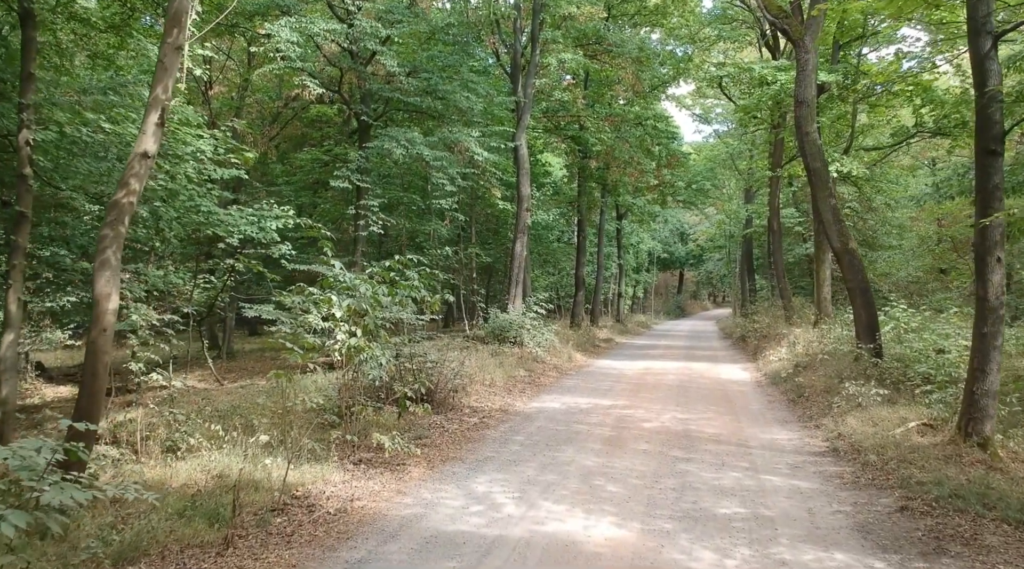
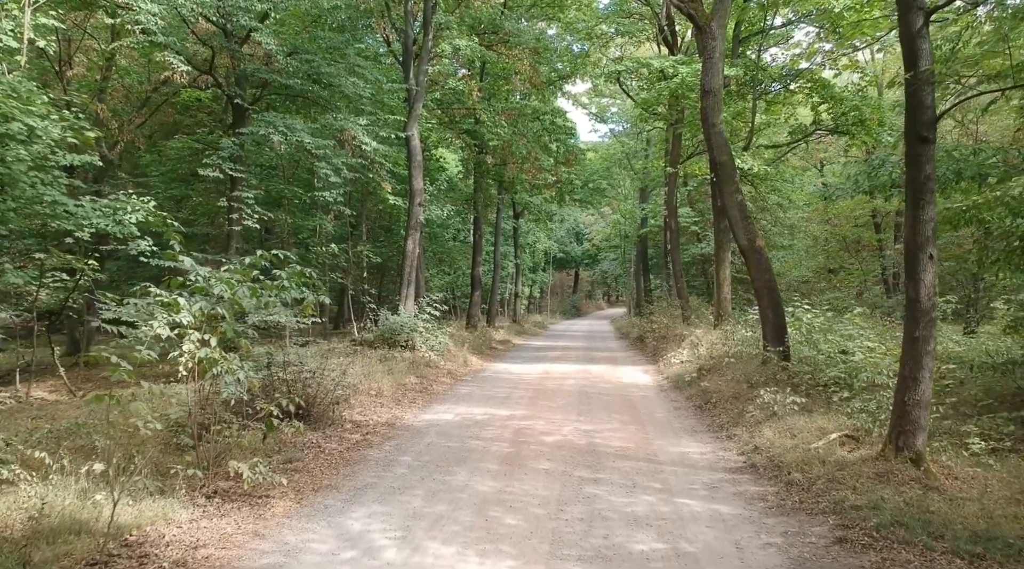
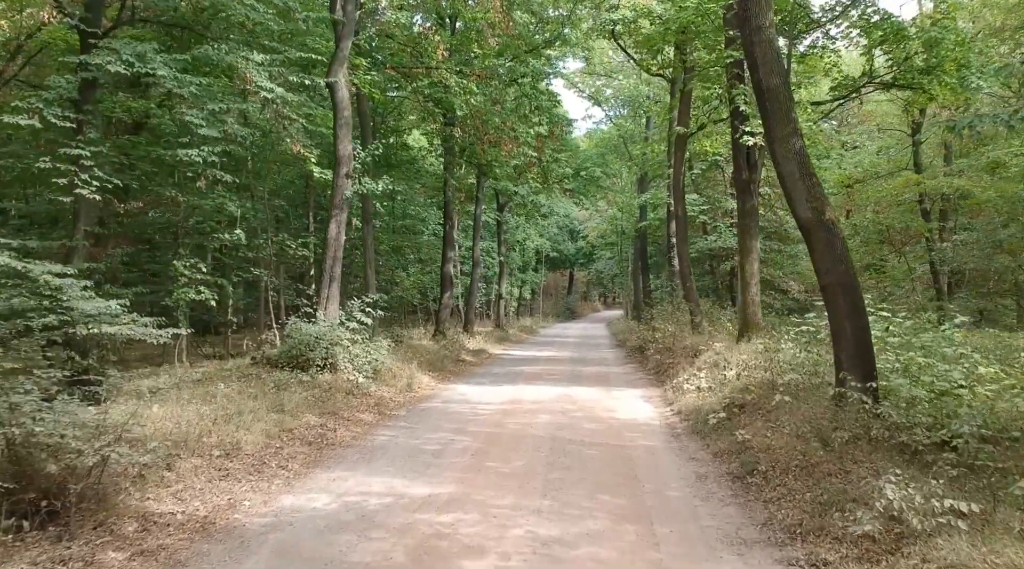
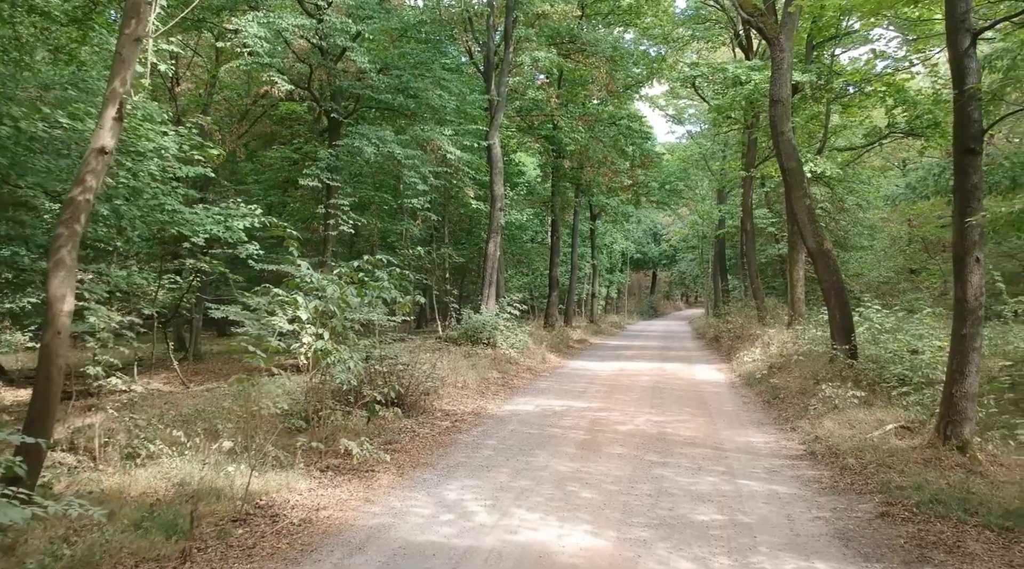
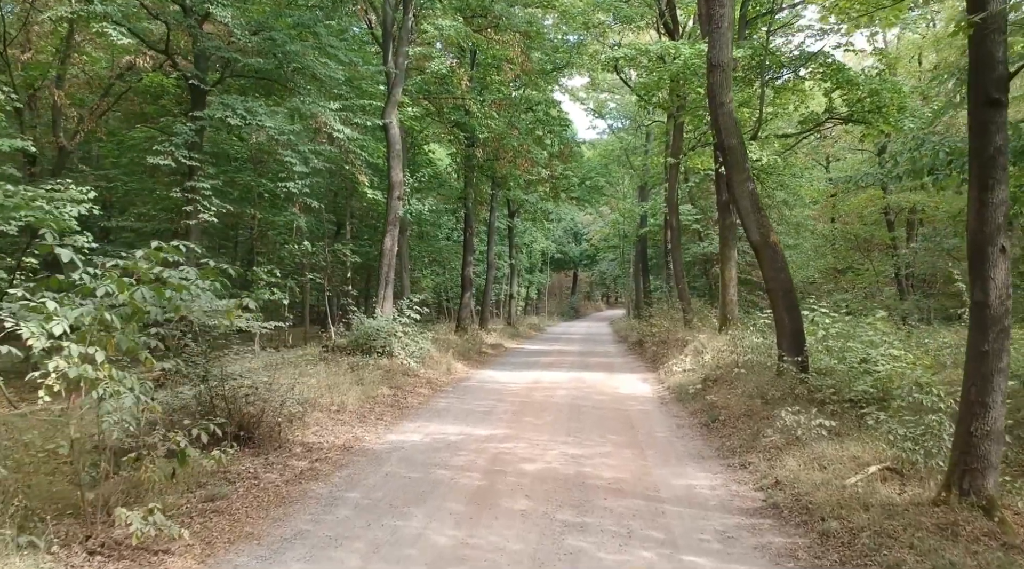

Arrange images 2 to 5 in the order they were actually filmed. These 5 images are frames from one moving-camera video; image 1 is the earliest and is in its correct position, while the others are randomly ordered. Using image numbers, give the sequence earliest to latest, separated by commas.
4, 2, 5, 3
